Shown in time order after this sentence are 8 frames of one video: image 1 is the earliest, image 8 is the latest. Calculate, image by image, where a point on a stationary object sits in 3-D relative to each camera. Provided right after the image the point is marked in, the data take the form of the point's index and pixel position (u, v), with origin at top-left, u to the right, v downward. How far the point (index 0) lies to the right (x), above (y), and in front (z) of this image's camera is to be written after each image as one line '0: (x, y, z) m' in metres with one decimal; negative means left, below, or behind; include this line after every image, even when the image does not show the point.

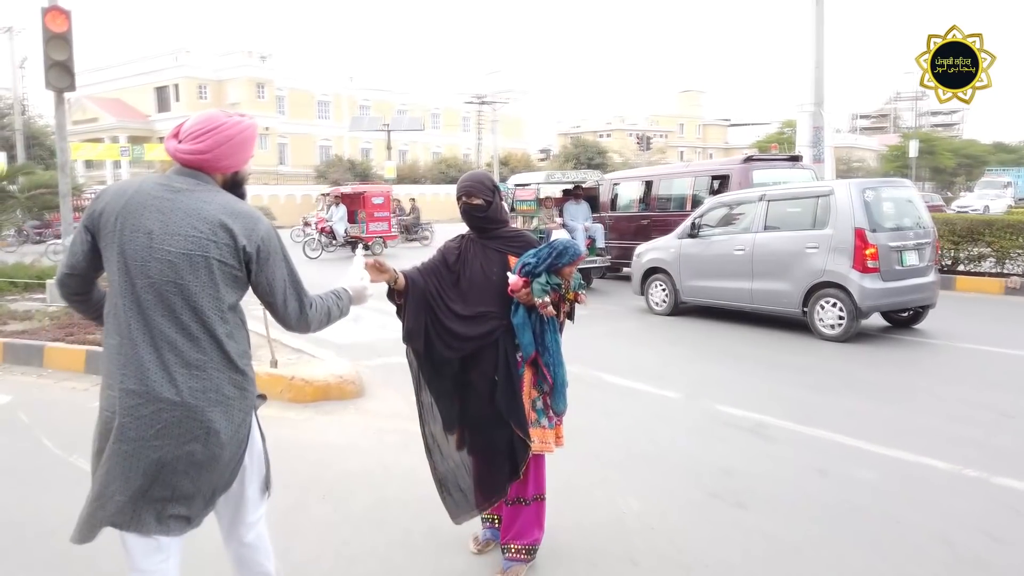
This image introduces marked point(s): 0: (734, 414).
0: (+1.6, -0.9, +5.6) m
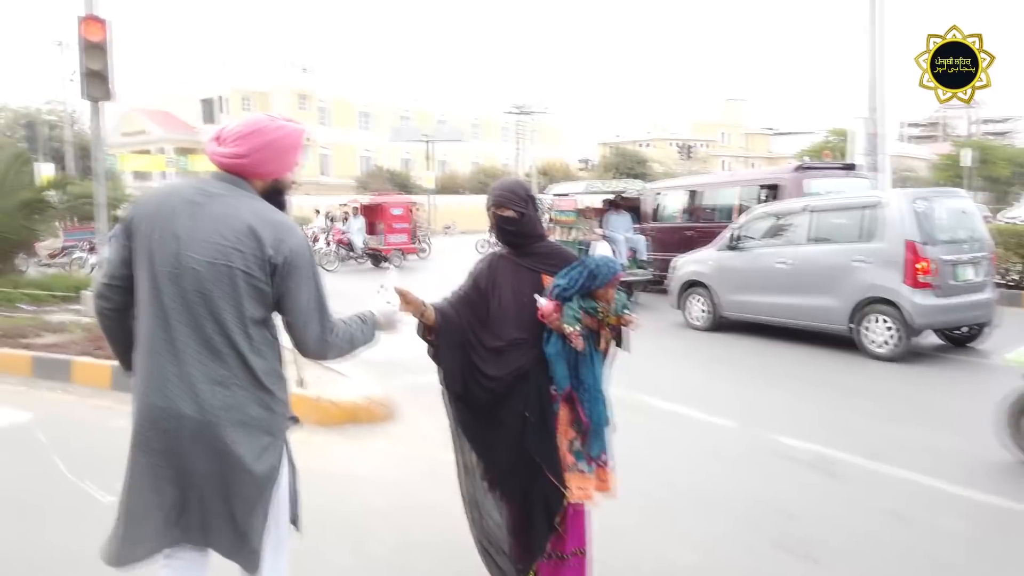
0: (+1.9, -1.1, +5.2) m
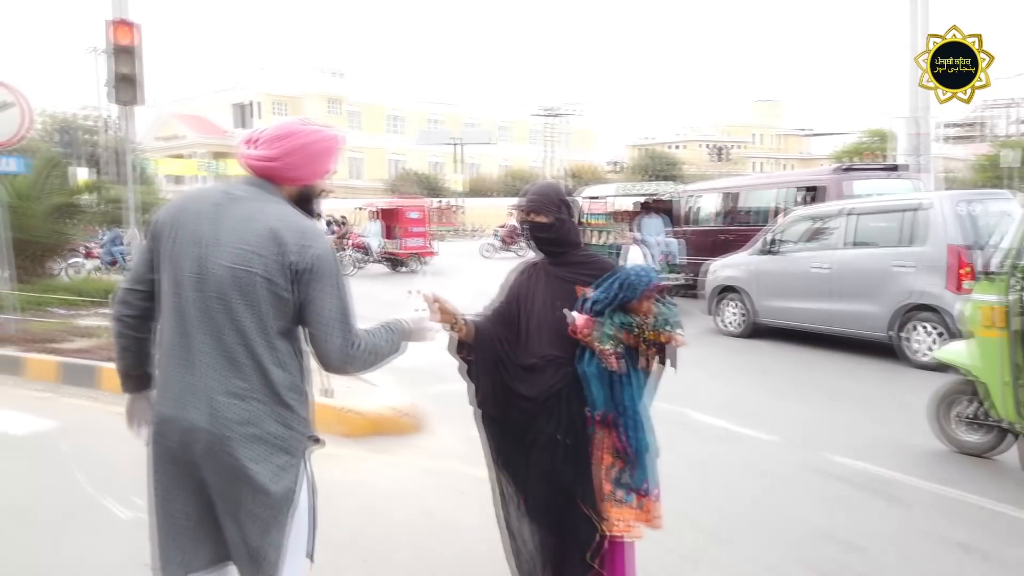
0: (+2.1, -1.1, +4.8) m
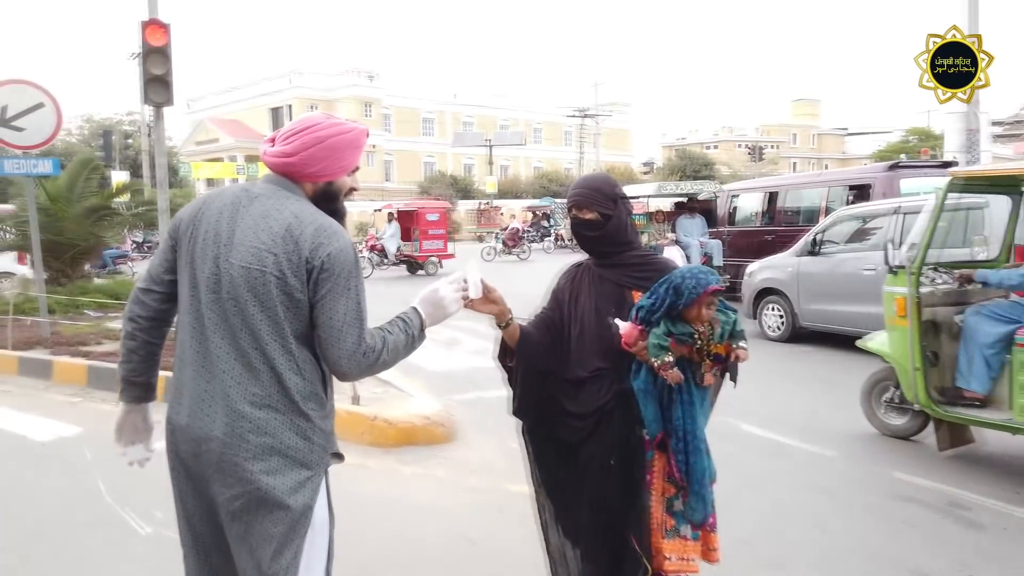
0: (+2.3, -1.1, +4.5) m
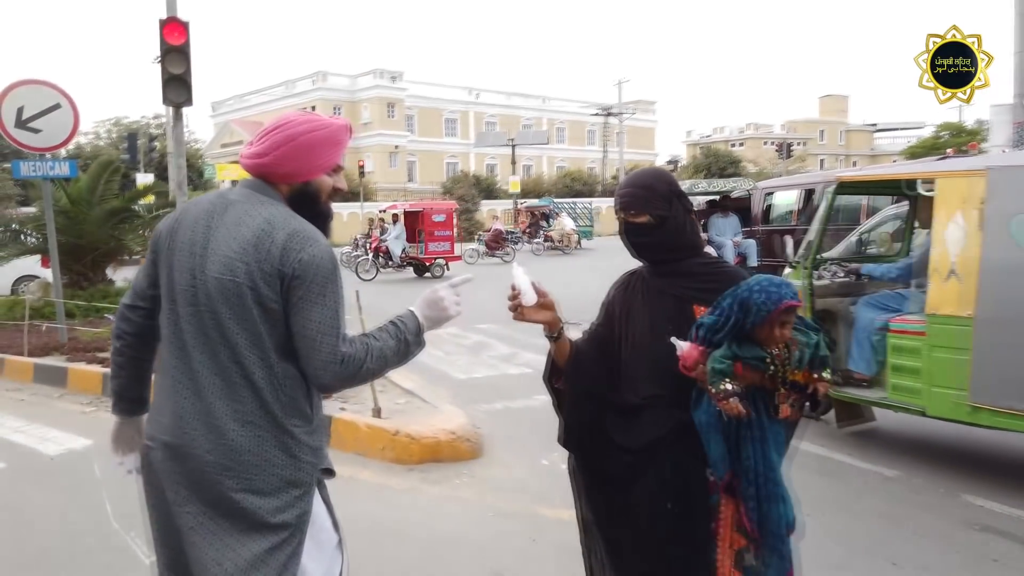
0: (+2.5, -1.2, +4.1) m
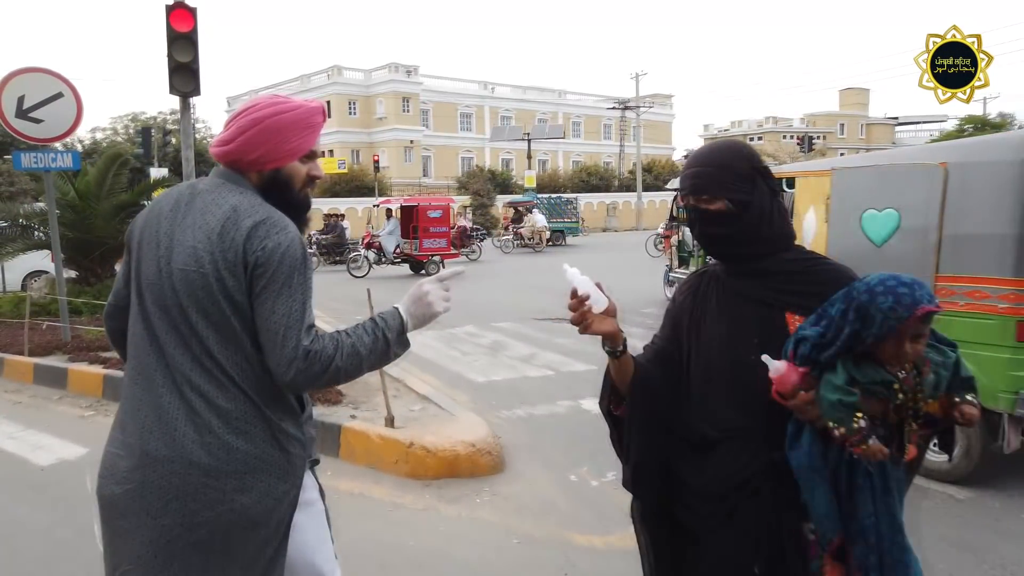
0: (+2.6, -1.2, +3.6) m
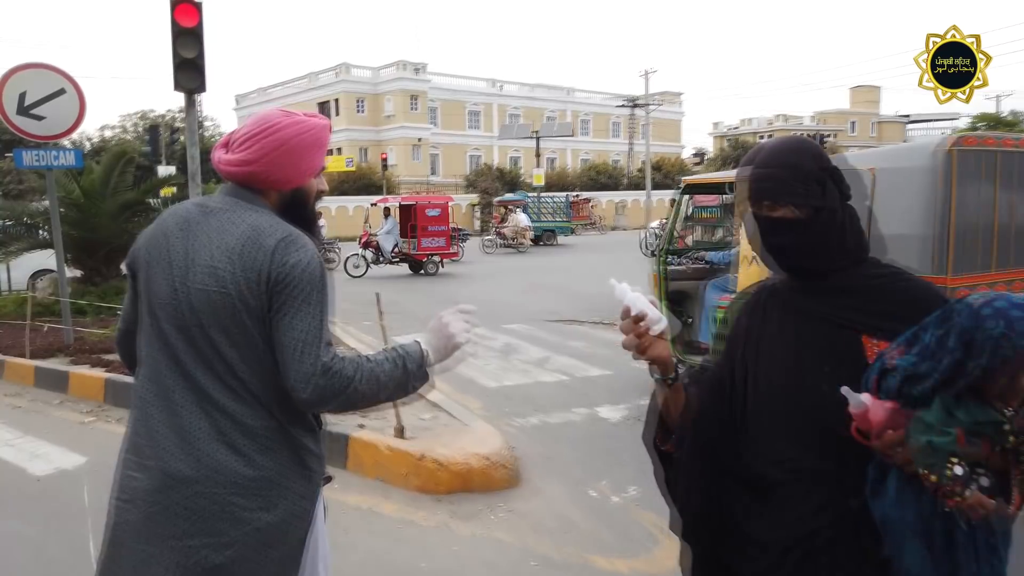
0: (+2.7, -1.2, +3.3) m
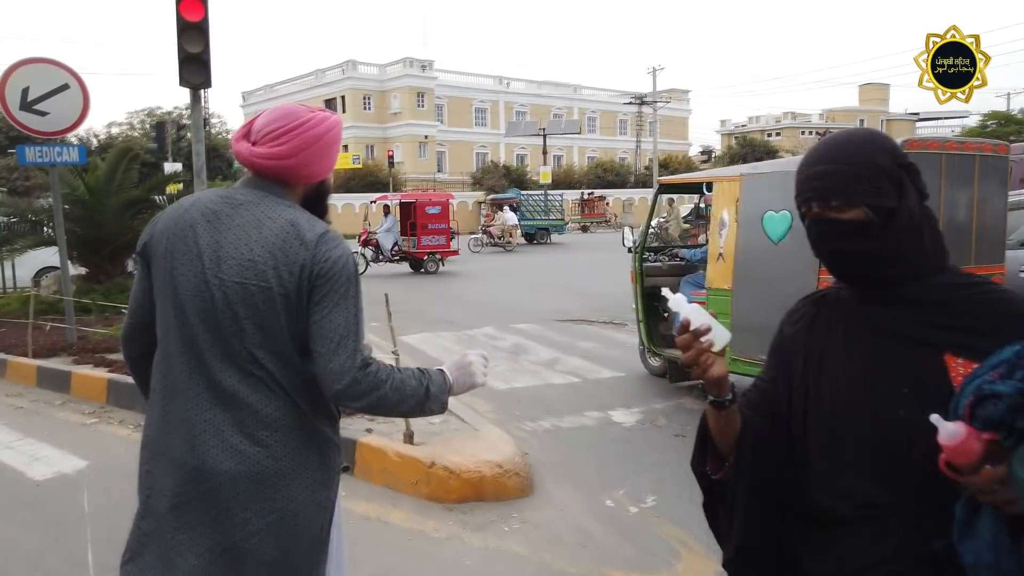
0: (+2.7, -1.2, +3.2) m
